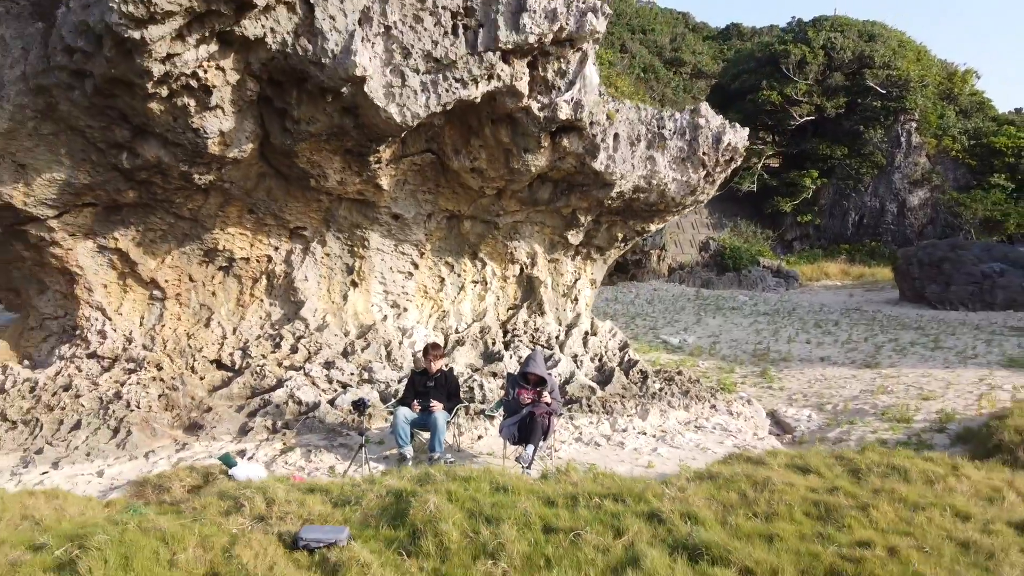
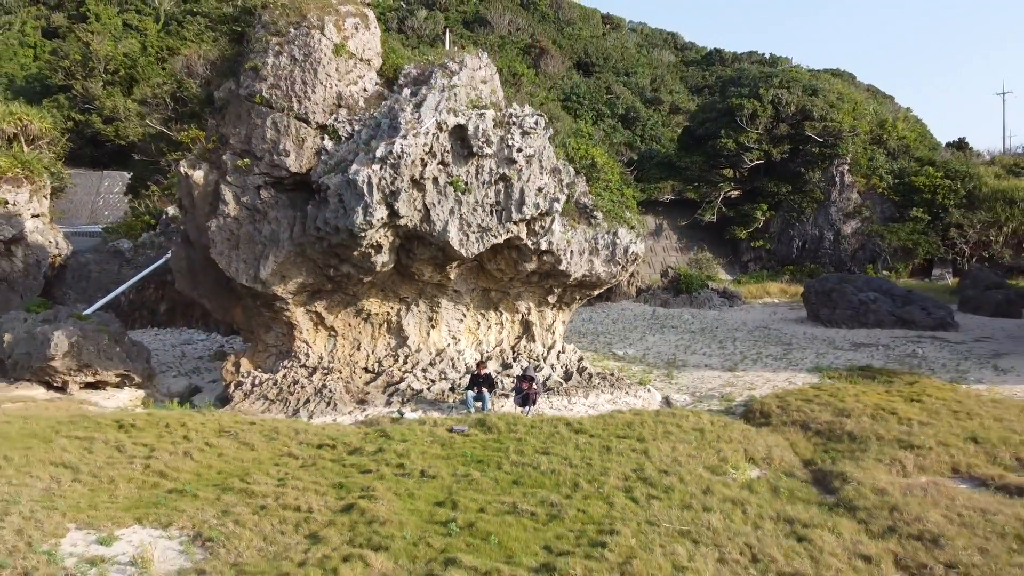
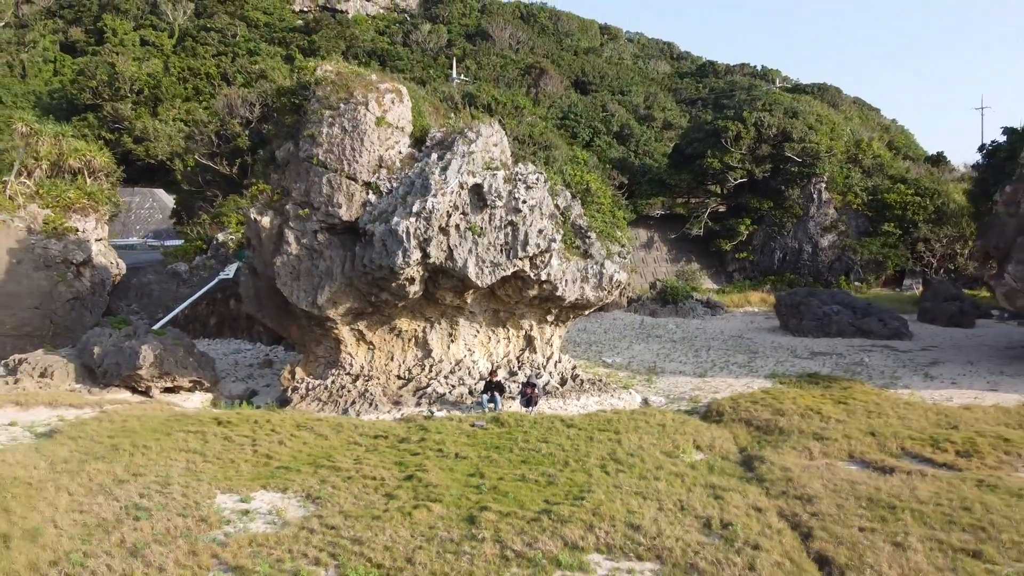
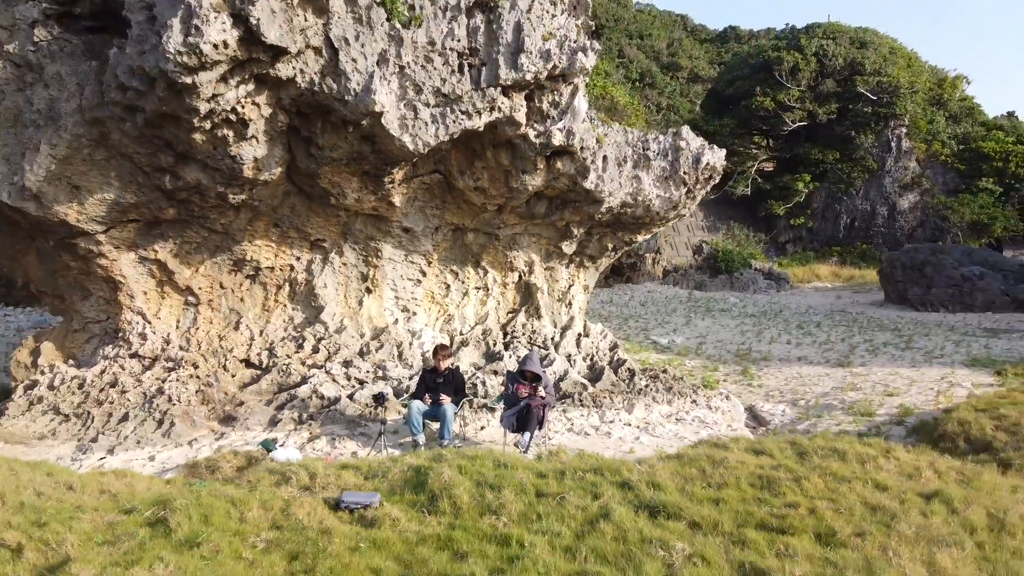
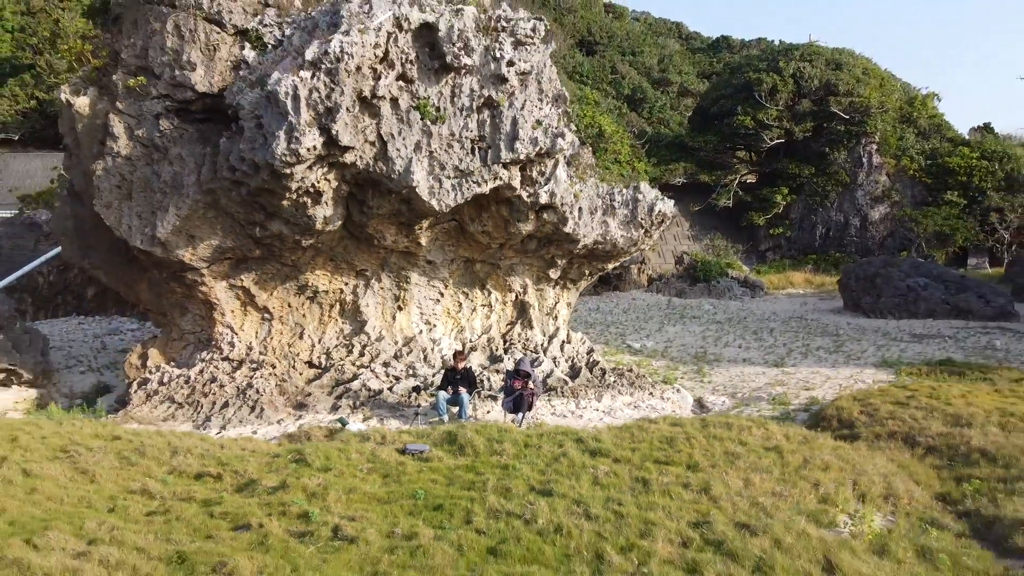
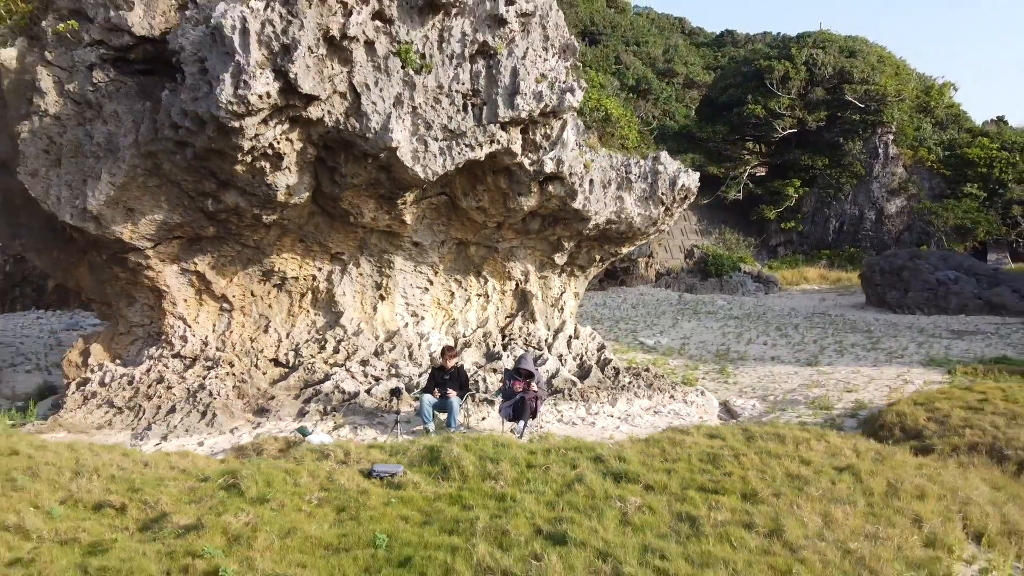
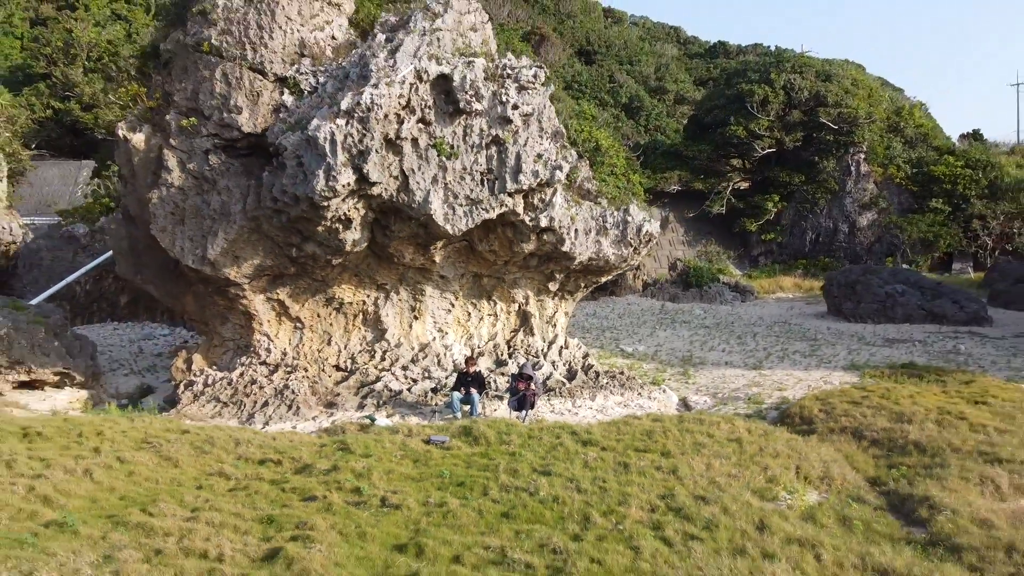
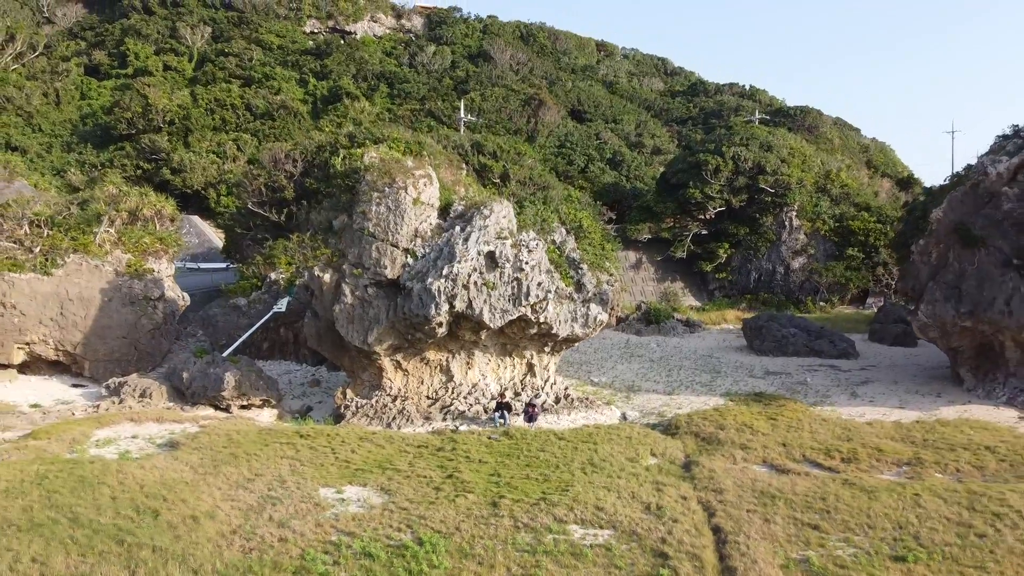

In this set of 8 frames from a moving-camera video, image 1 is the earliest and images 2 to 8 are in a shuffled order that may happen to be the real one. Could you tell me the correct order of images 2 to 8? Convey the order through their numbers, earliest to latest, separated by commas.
4, 6, 5, 7, 2, 3, 8
